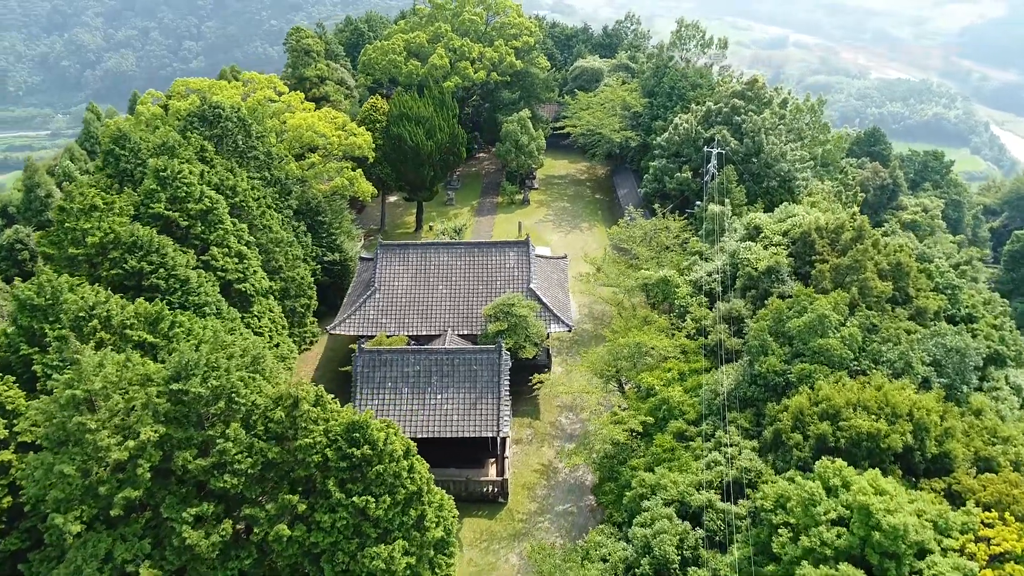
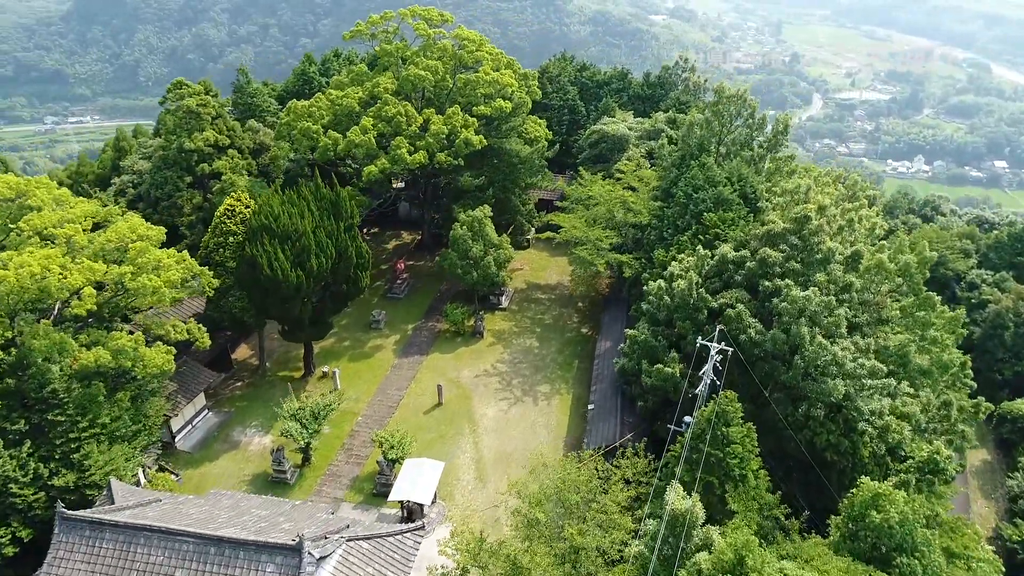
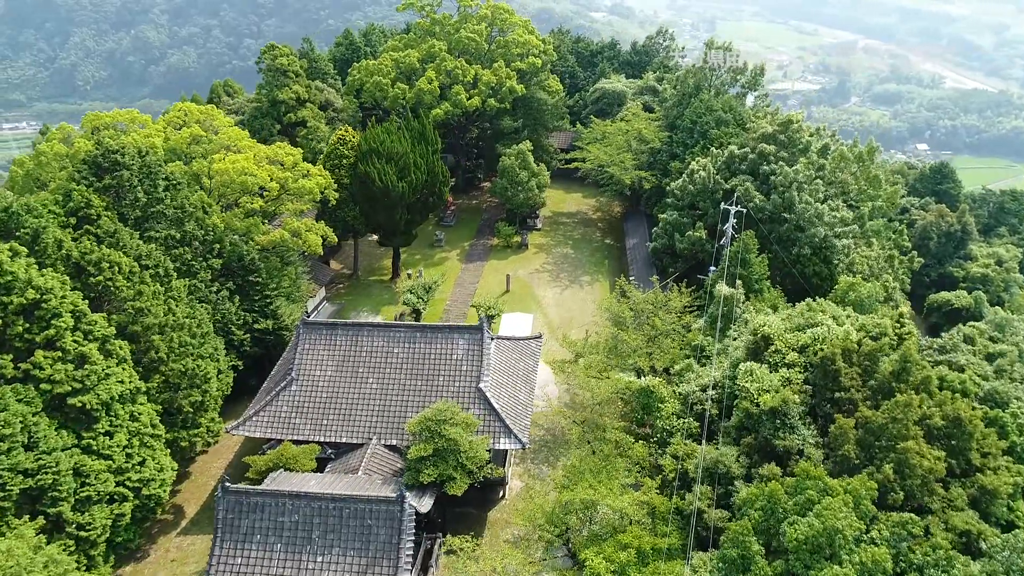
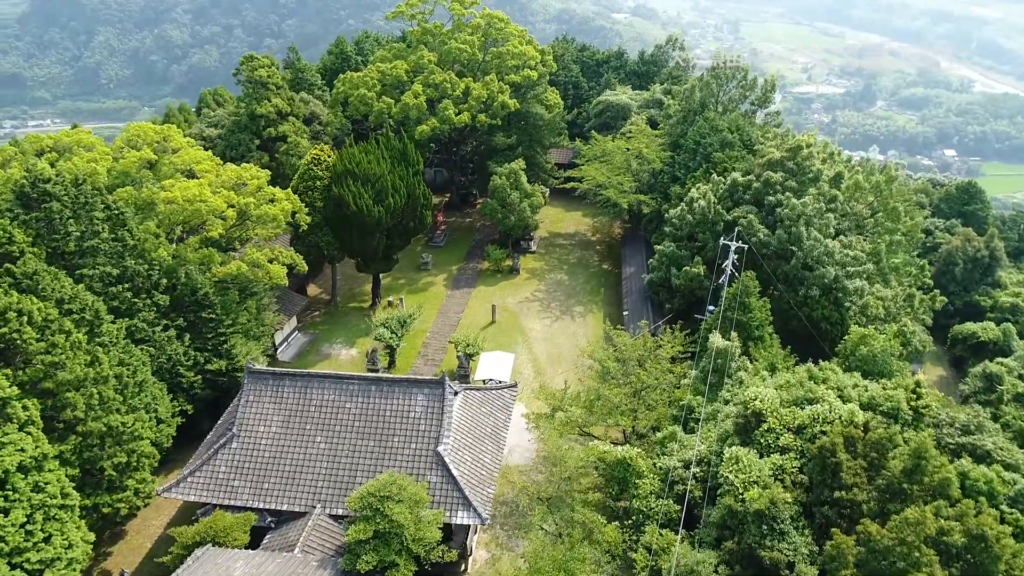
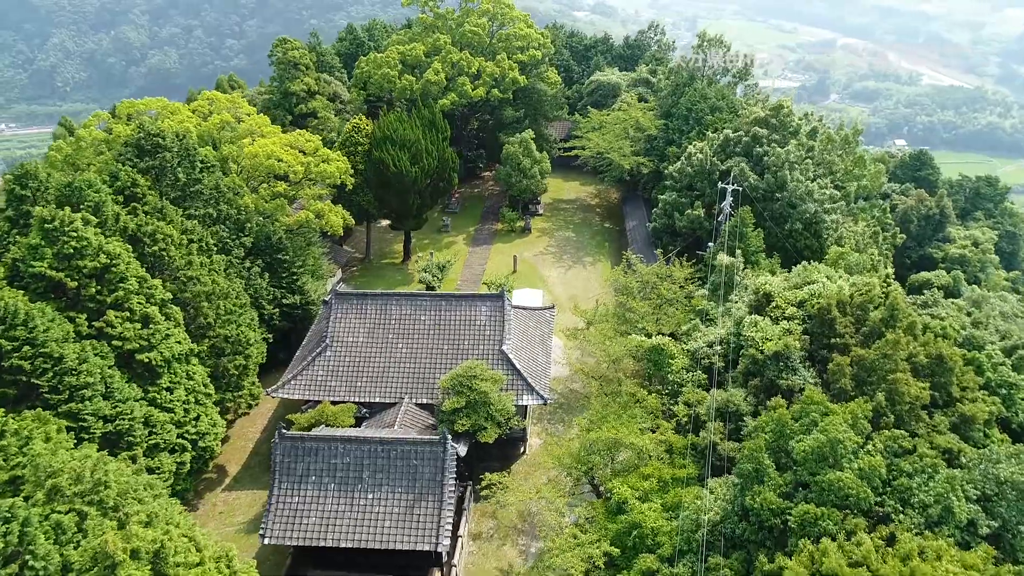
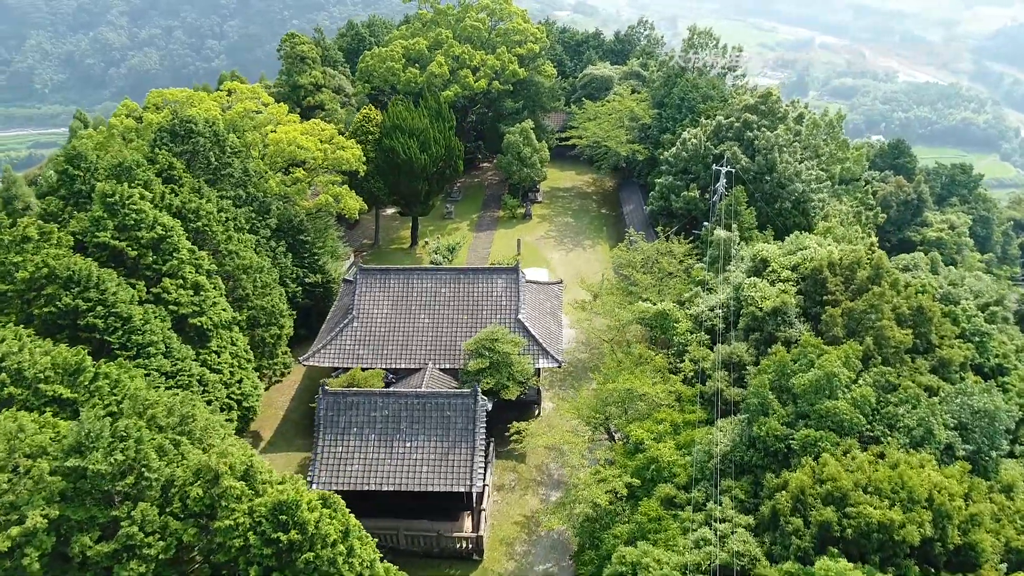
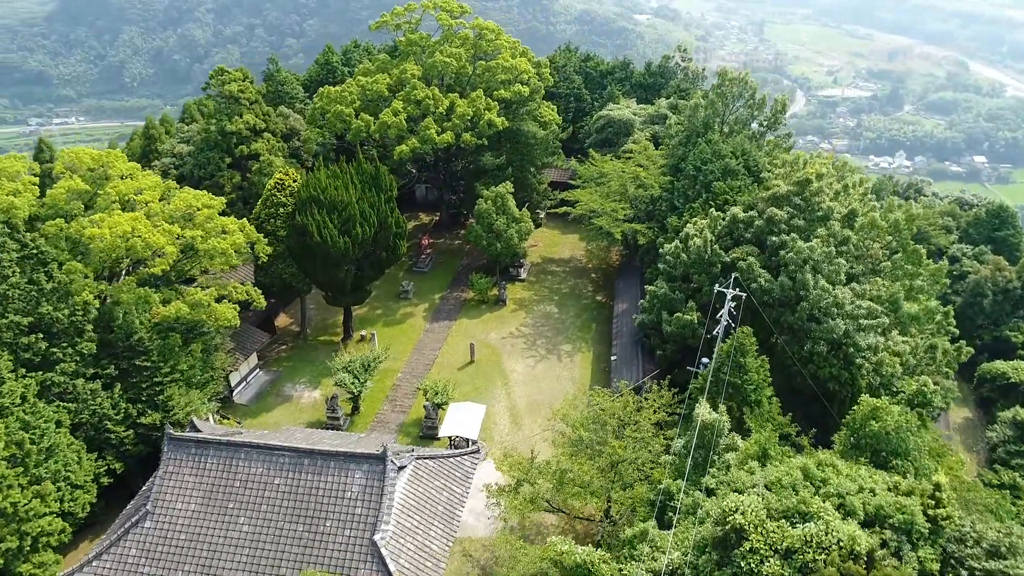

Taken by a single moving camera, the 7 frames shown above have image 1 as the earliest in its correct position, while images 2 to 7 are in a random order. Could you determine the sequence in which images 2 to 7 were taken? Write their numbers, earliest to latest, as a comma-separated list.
6, 5, 3, 4, 7, 2
